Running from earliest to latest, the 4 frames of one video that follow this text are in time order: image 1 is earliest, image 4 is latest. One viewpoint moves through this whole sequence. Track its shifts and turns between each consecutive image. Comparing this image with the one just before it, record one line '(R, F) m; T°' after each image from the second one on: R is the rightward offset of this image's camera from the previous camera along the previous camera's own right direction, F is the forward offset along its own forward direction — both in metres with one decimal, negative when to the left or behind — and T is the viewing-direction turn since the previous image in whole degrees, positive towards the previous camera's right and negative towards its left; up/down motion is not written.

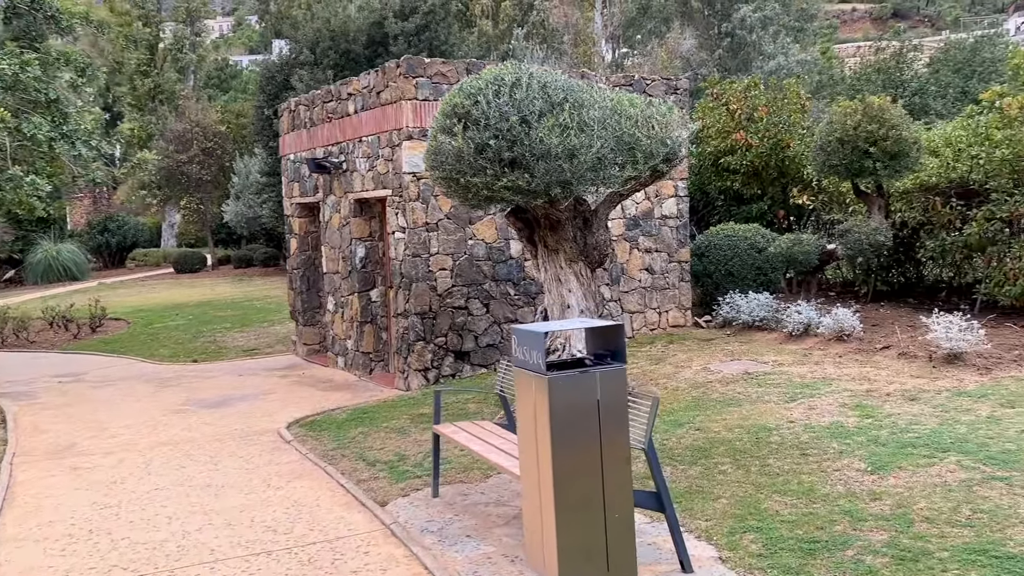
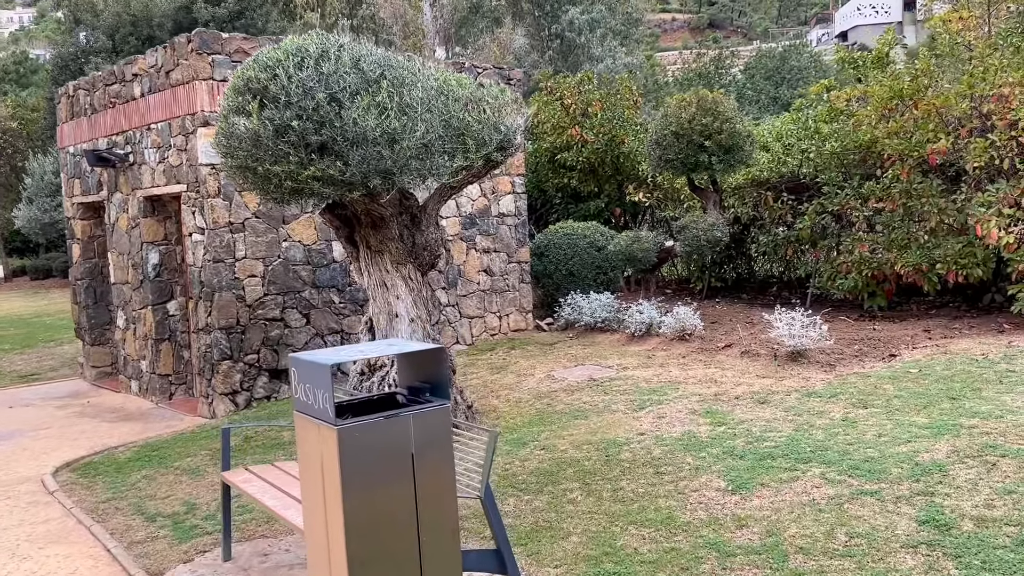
(+0.1, +0.7) m; +11°
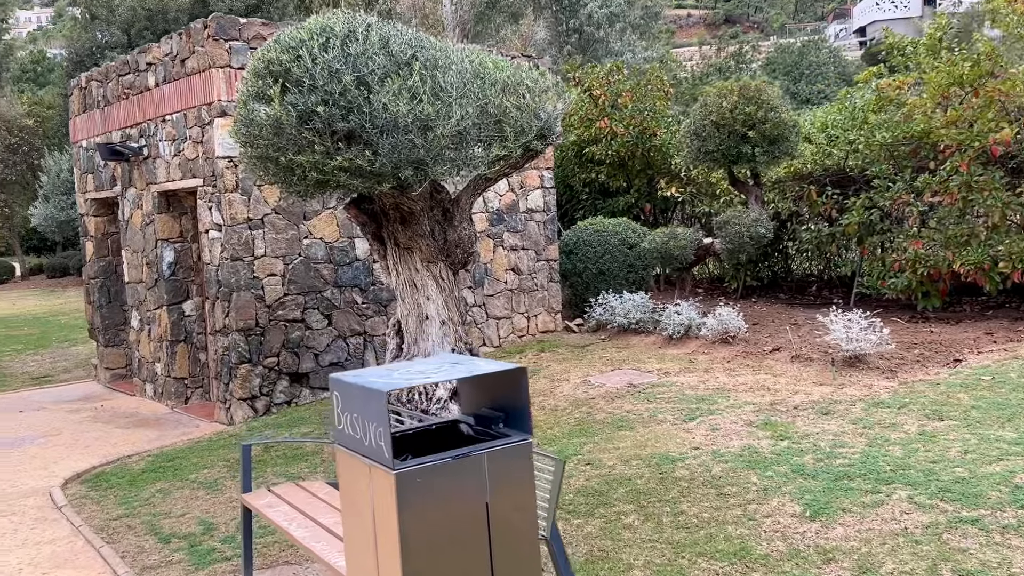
(-0.2, +0.4) m; -1°
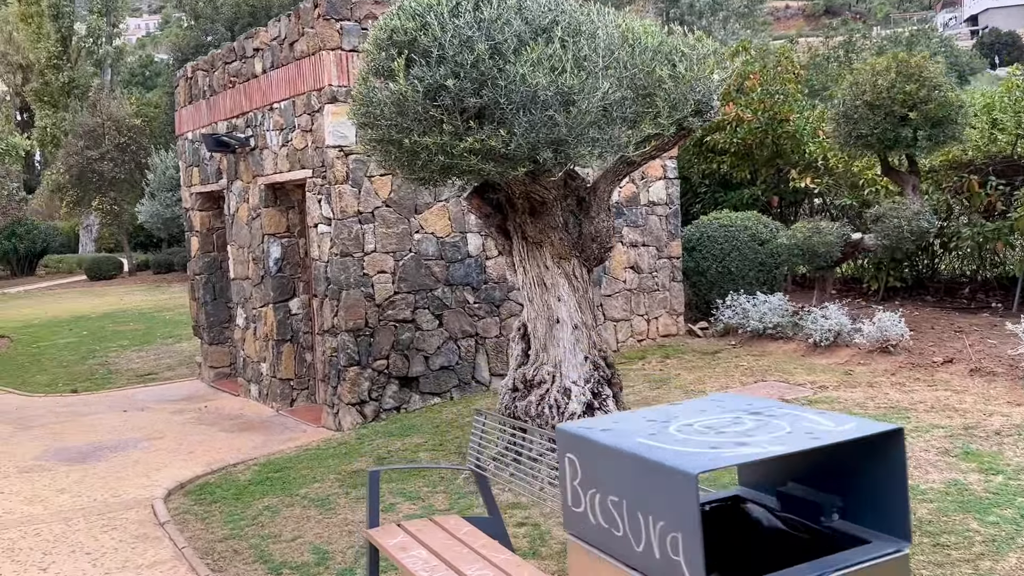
(-0.3, +0.6) m; -6°
